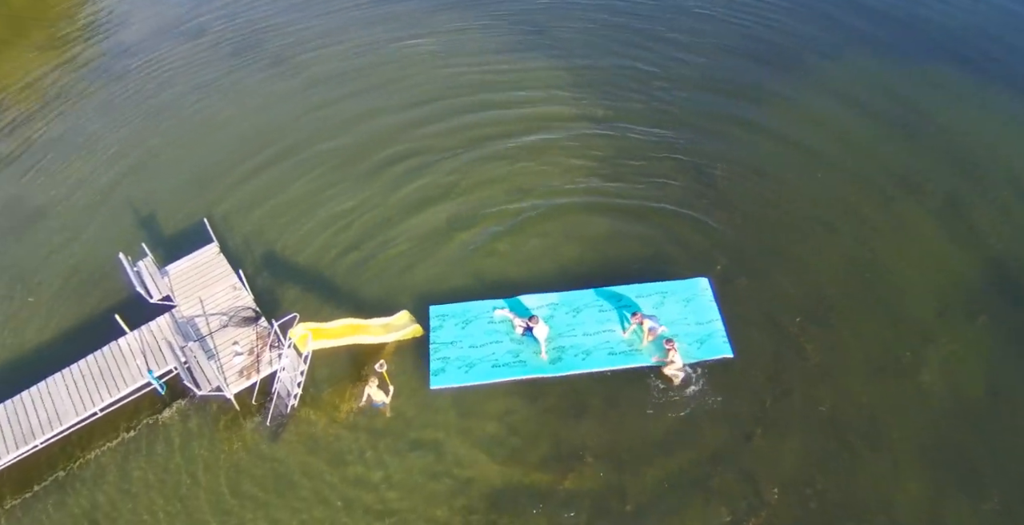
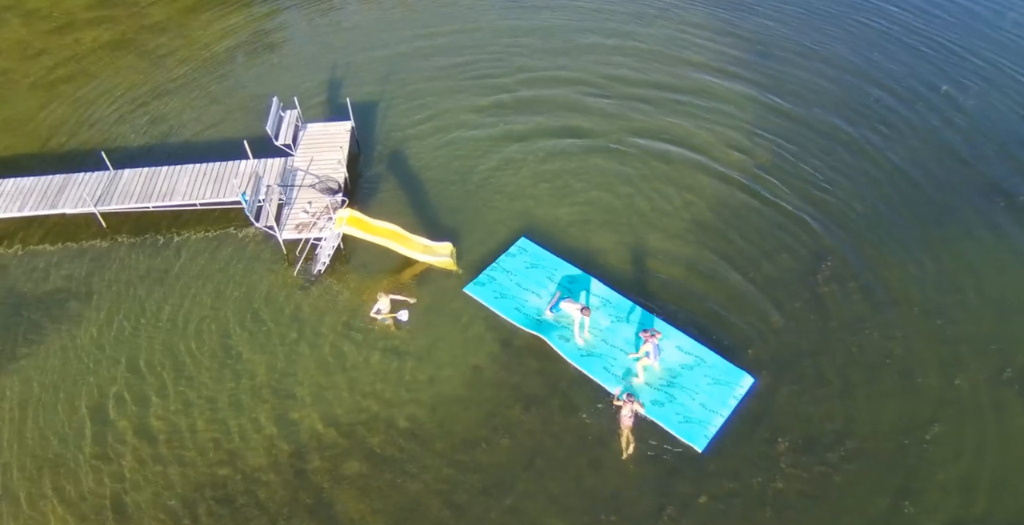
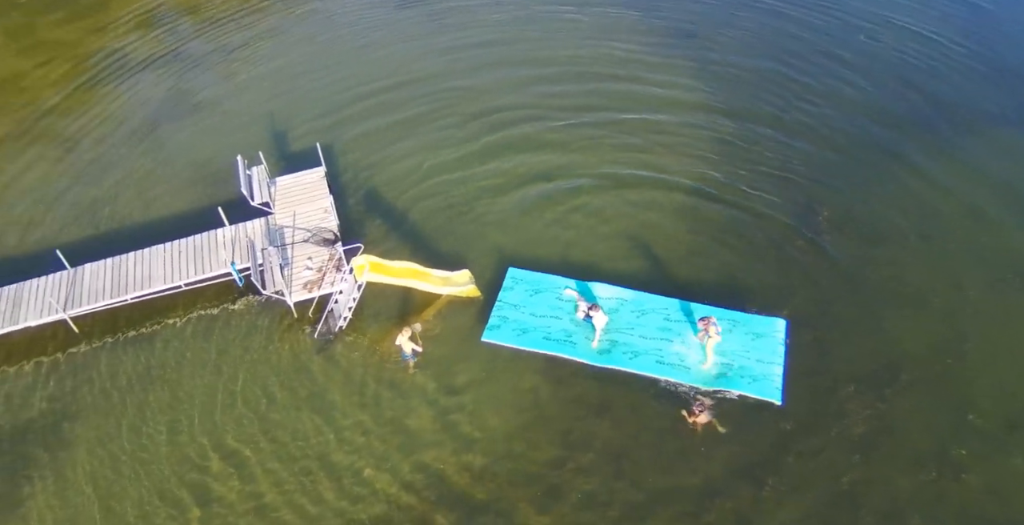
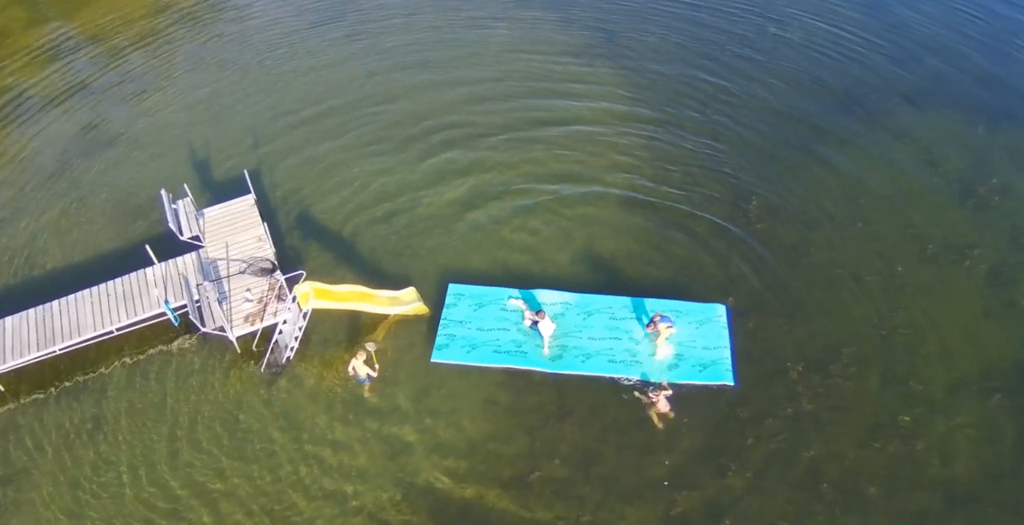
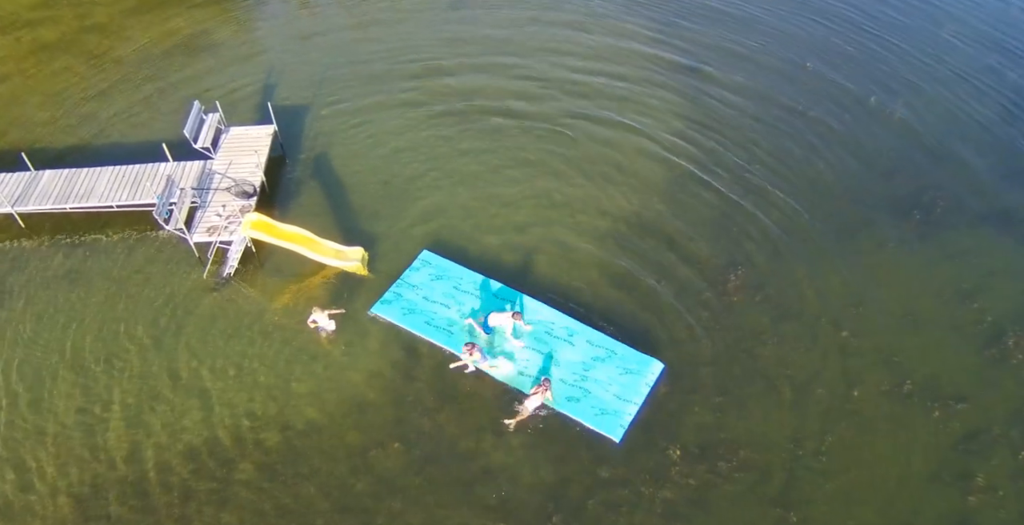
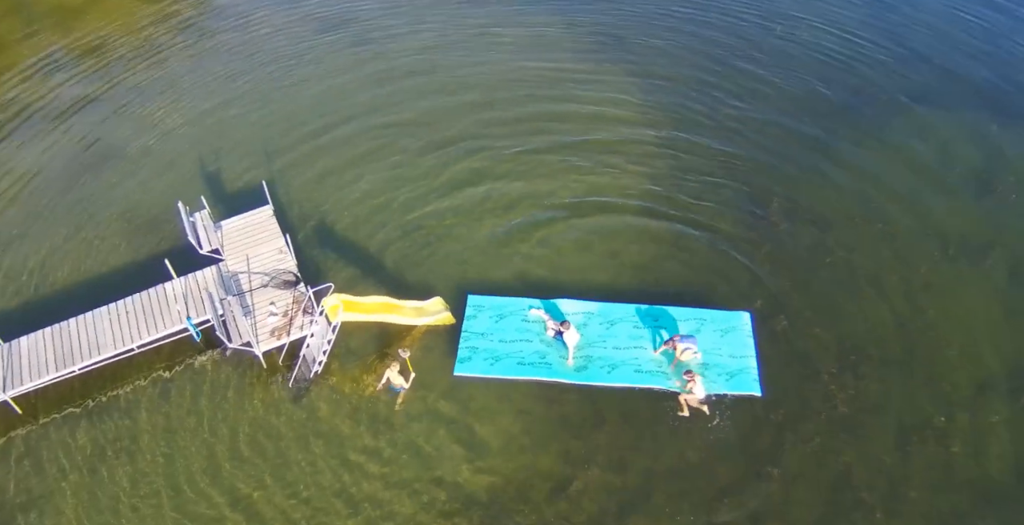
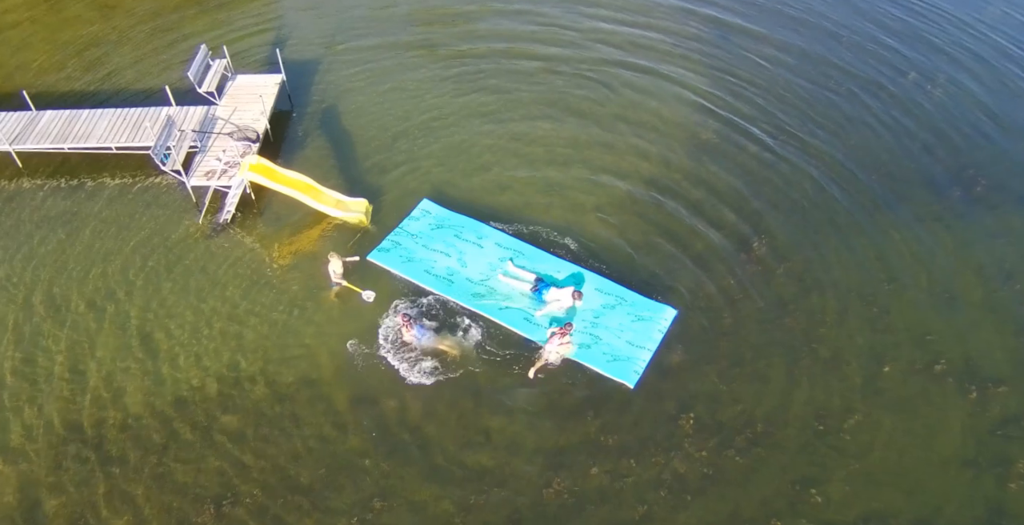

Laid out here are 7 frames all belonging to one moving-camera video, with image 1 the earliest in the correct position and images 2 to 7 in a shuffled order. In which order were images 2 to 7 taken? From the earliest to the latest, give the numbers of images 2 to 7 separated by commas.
6, 4, 3, 2, 5, 7
